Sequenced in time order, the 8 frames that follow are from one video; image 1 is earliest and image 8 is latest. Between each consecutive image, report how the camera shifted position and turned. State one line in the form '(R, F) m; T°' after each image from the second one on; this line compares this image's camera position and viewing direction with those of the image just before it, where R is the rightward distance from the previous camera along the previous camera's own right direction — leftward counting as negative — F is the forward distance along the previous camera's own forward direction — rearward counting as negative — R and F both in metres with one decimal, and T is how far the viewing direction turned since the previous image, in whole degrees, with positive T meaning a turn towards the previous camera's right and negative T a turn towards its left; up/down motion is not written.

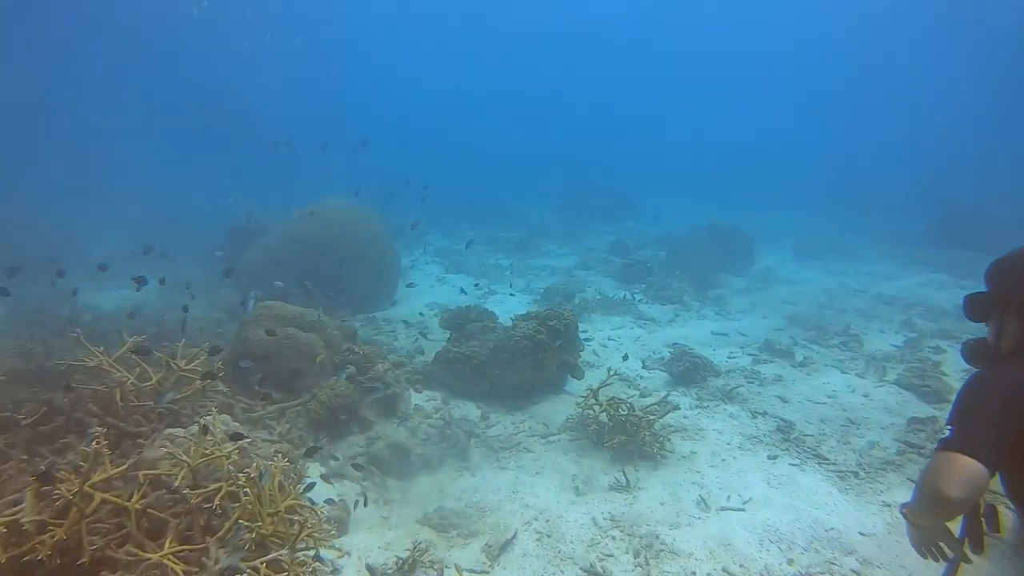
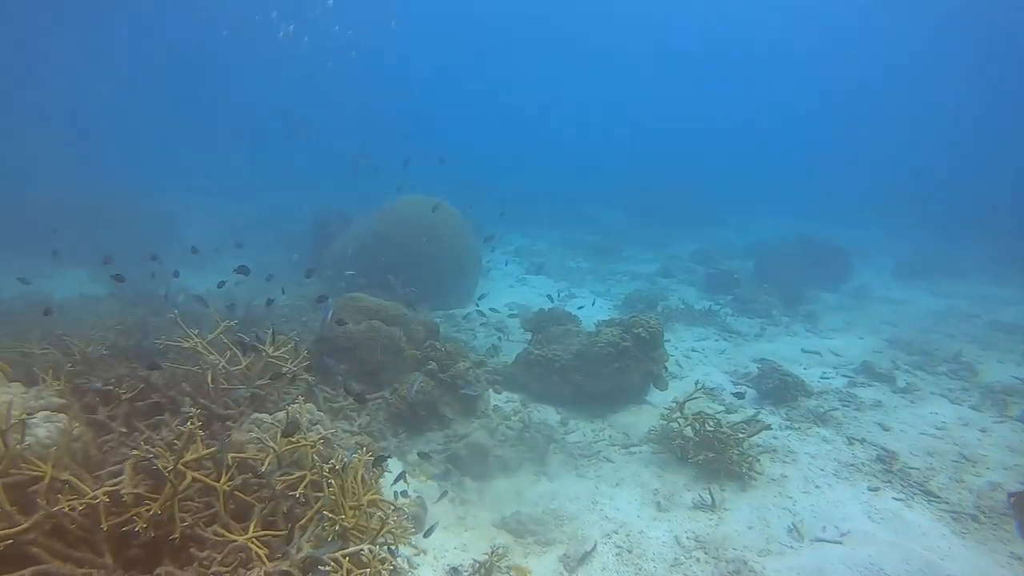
(-0.1, +0.1) m; -6°
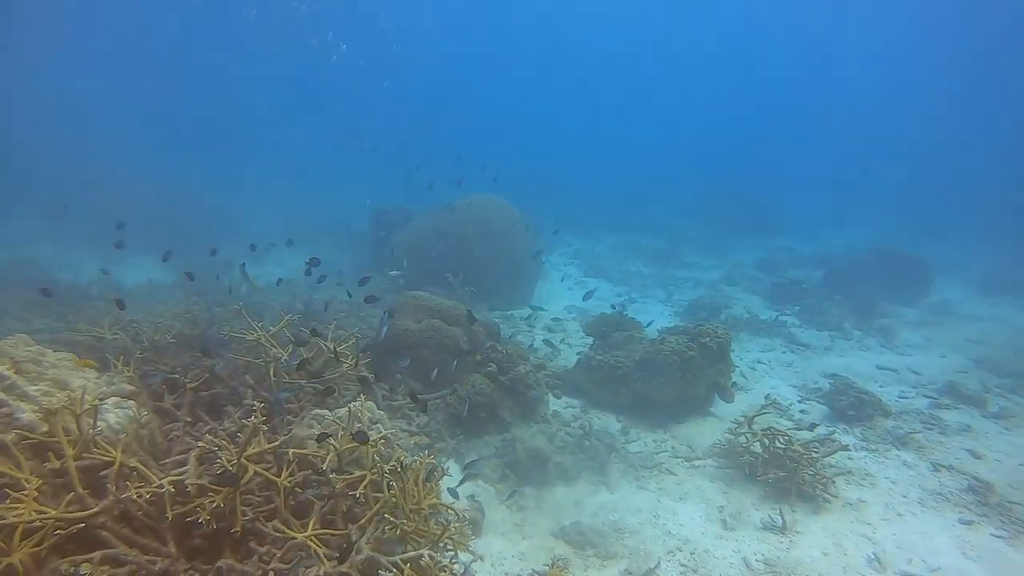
(-0.1, +0.2) m; -4°
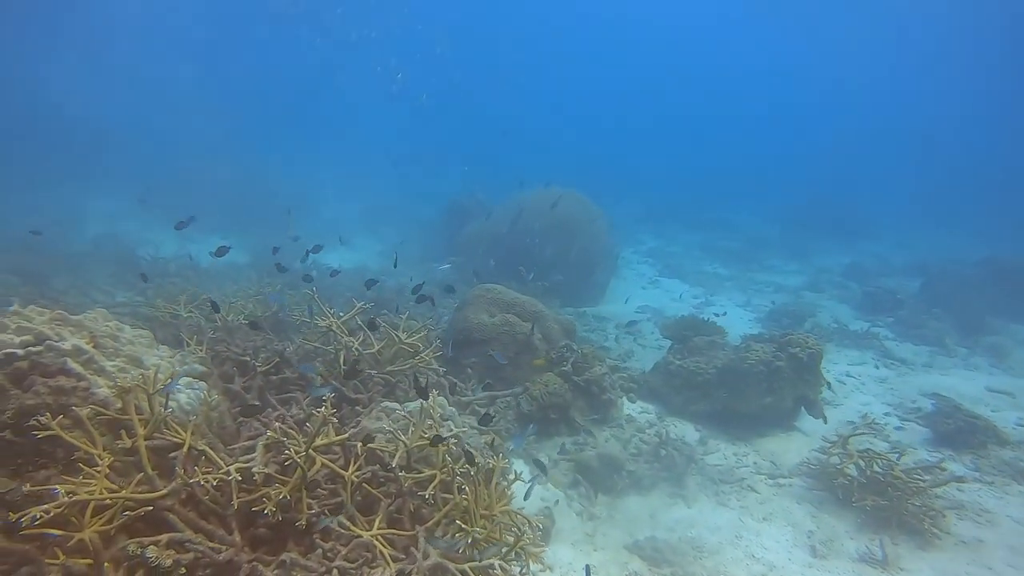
(-0.1, +0.3) m; -5°
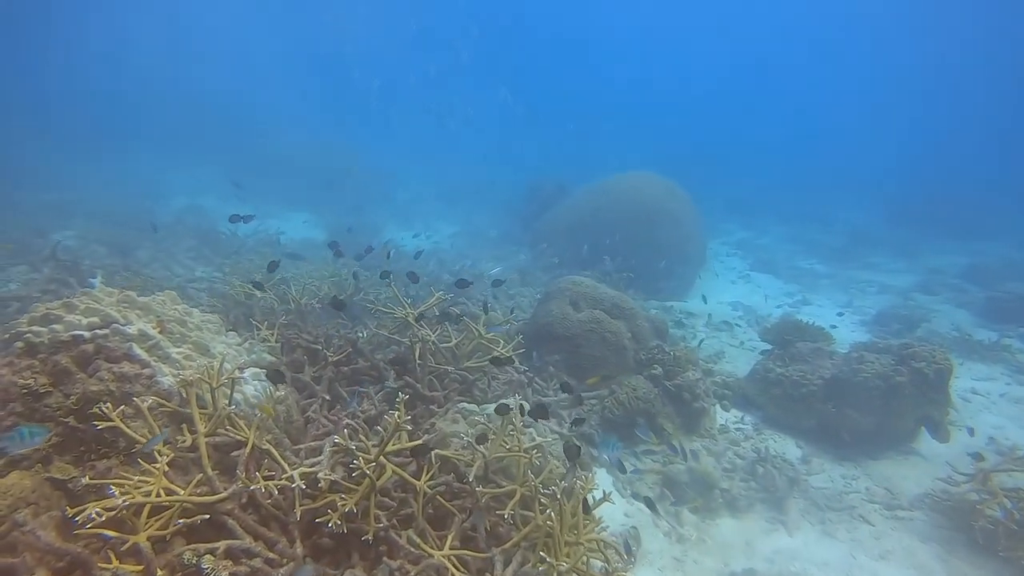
(-0.1, +0.6) m; -6°
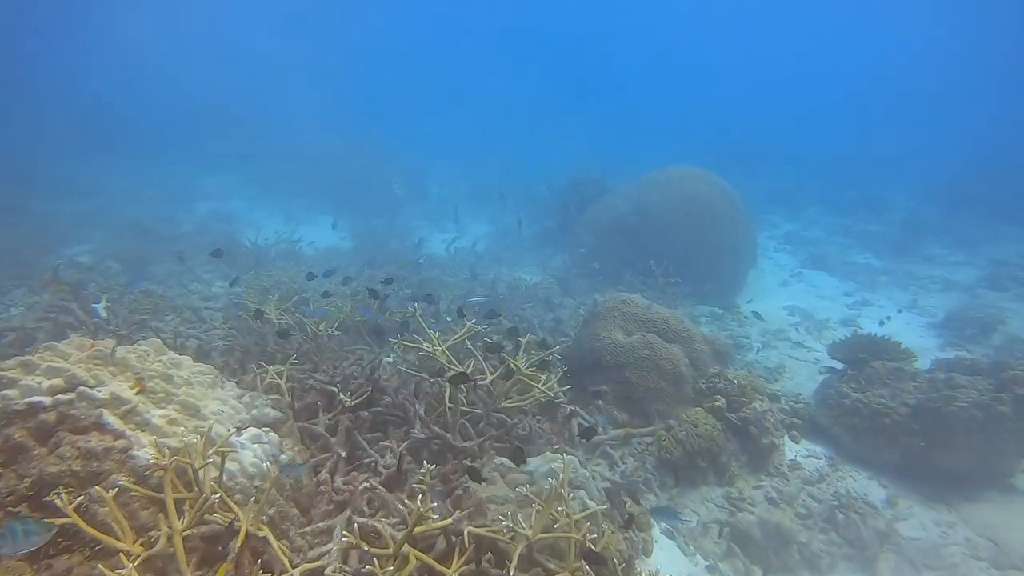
(-0.1, +0.8) m; -2°
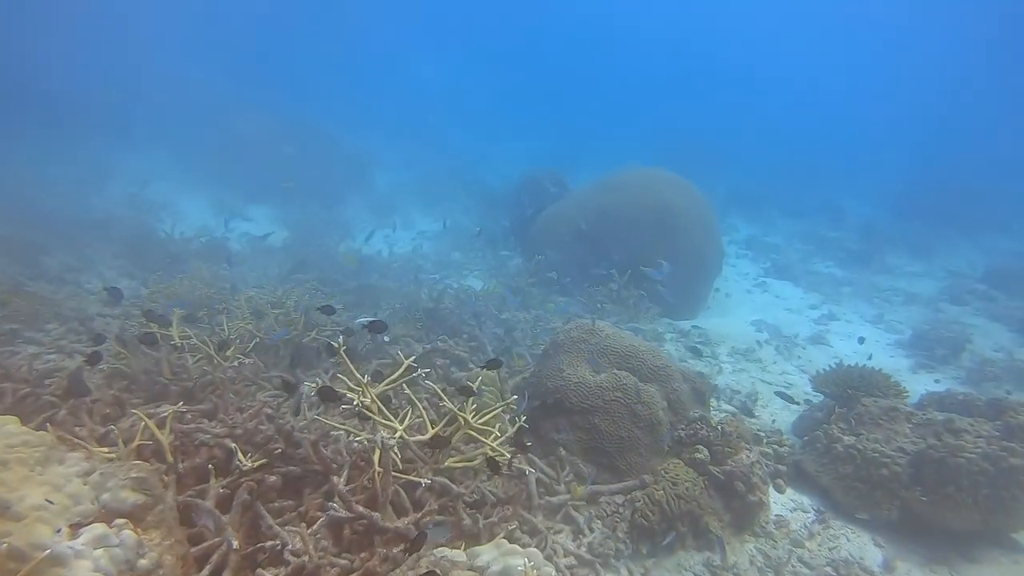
(0.0, +1.0) m; +4°
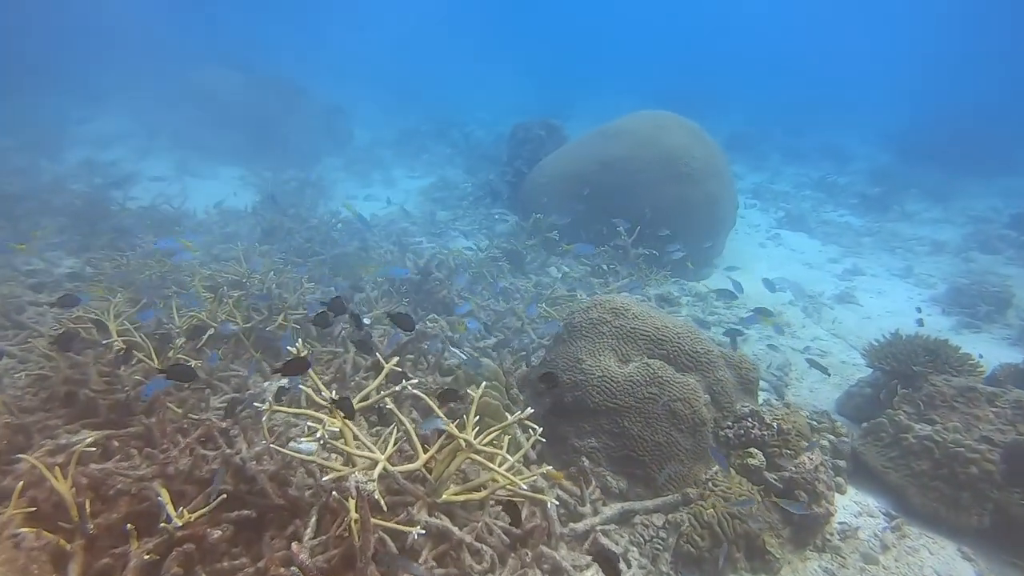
(-0.1, +1.1) m; +1°
